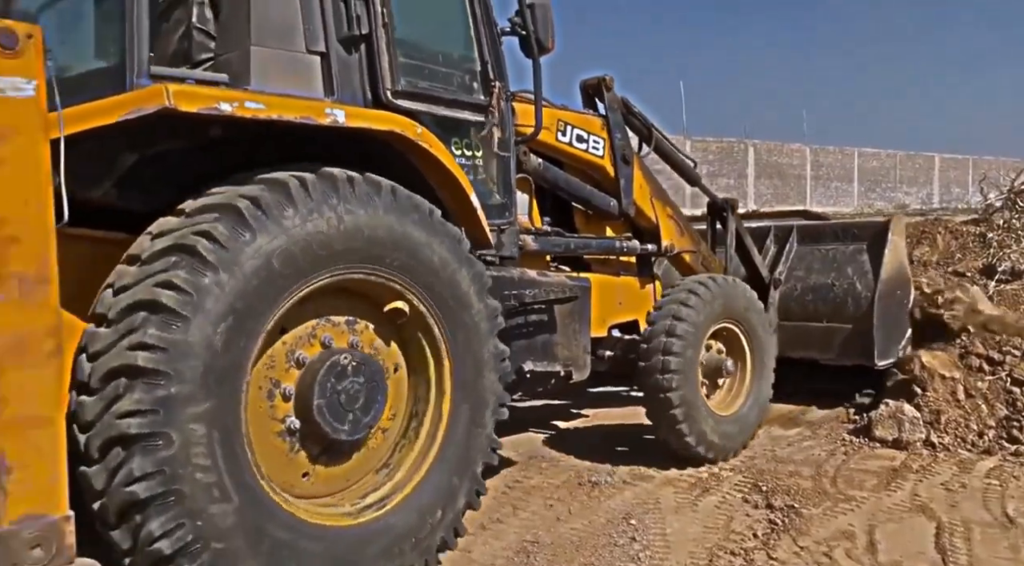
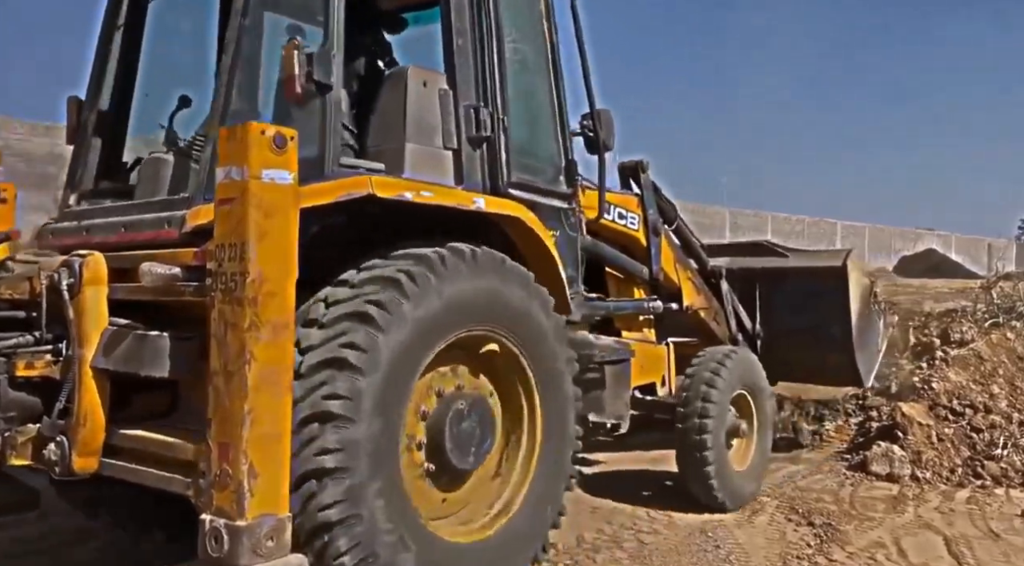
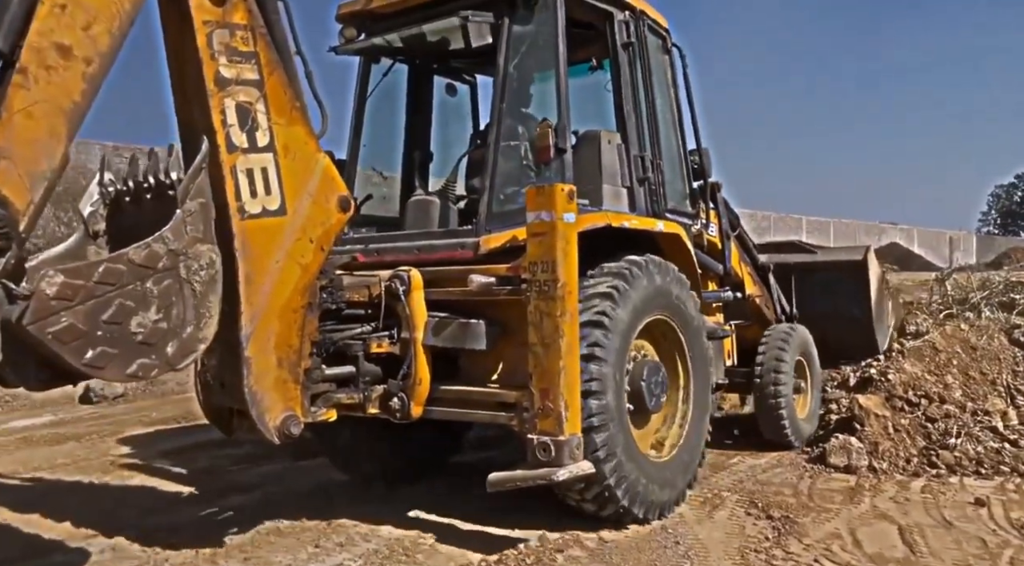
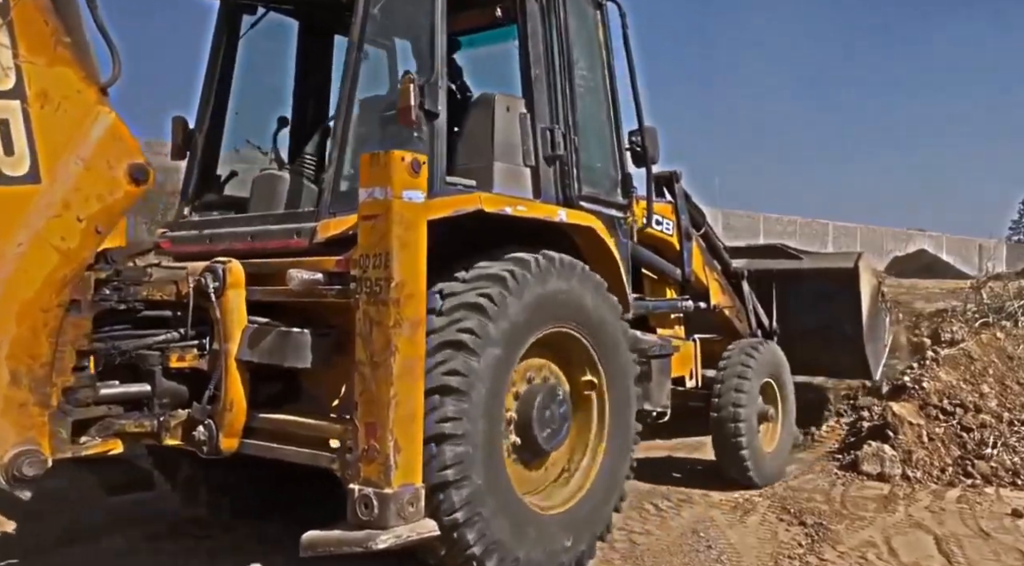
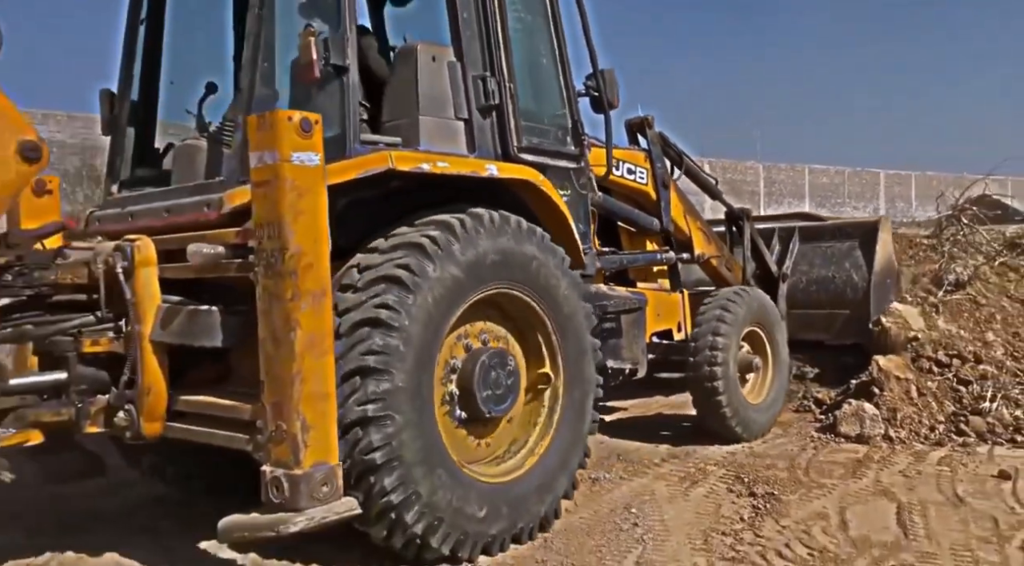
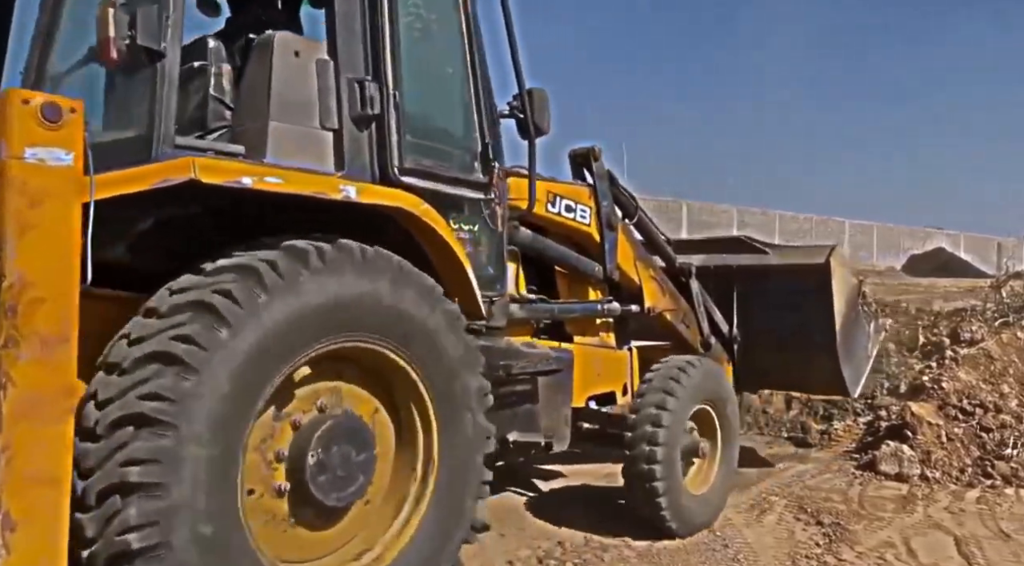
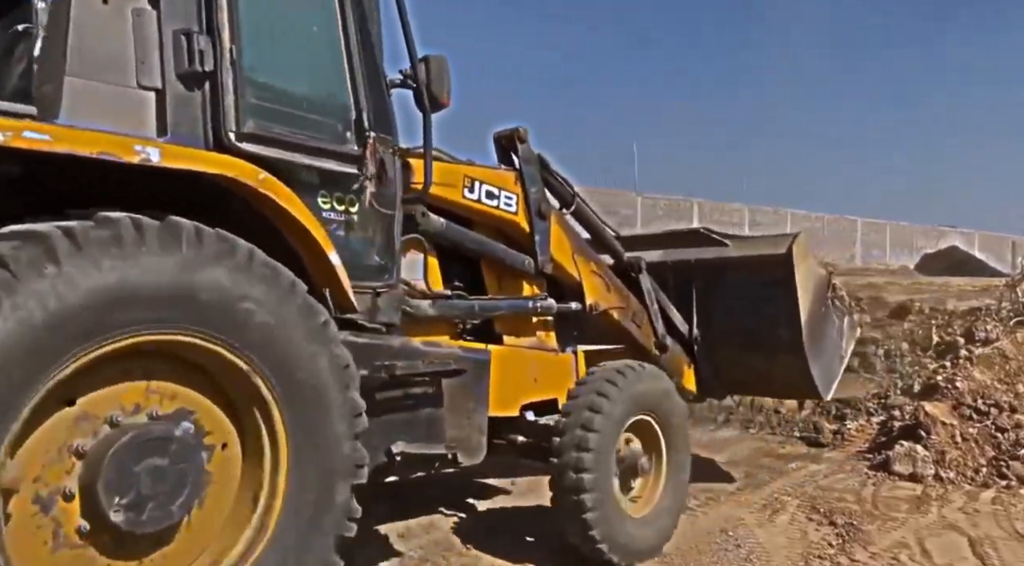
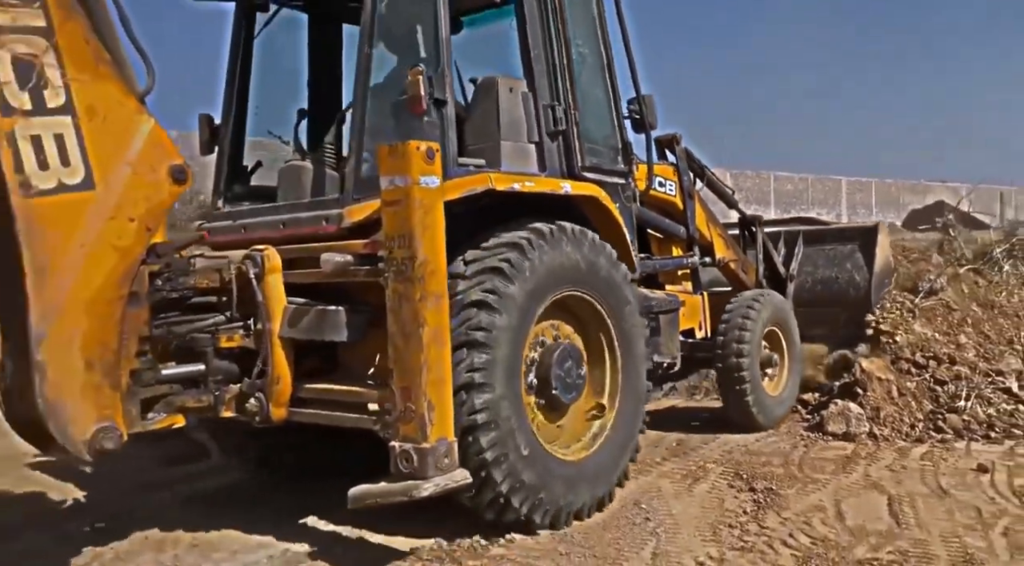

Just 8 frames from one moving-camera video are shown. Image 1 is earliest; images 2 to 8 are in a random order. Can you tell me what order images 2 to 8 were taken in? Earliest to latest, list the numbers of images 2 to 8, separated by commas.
5, 8, 3, 4, 2, 6, 7
